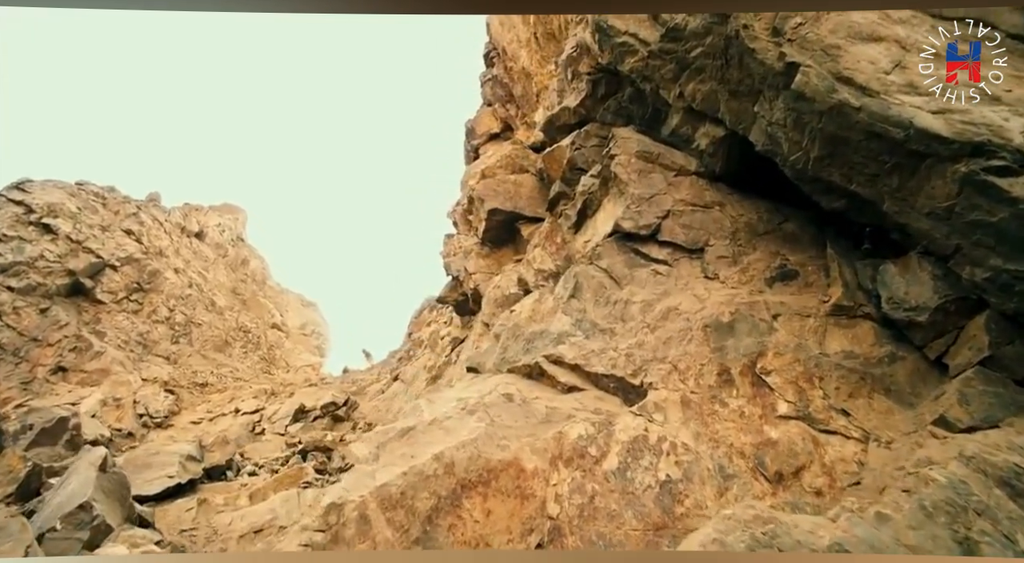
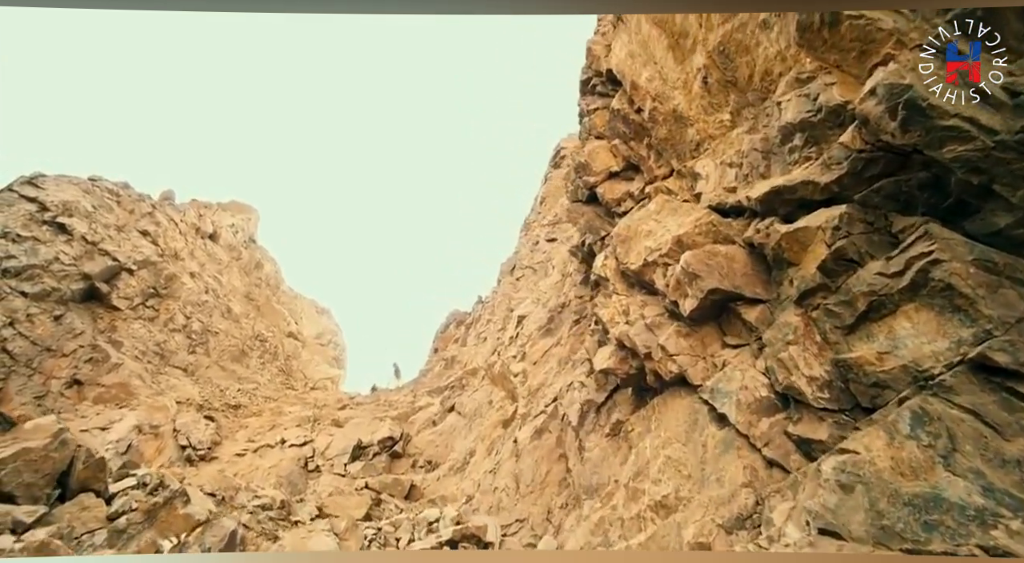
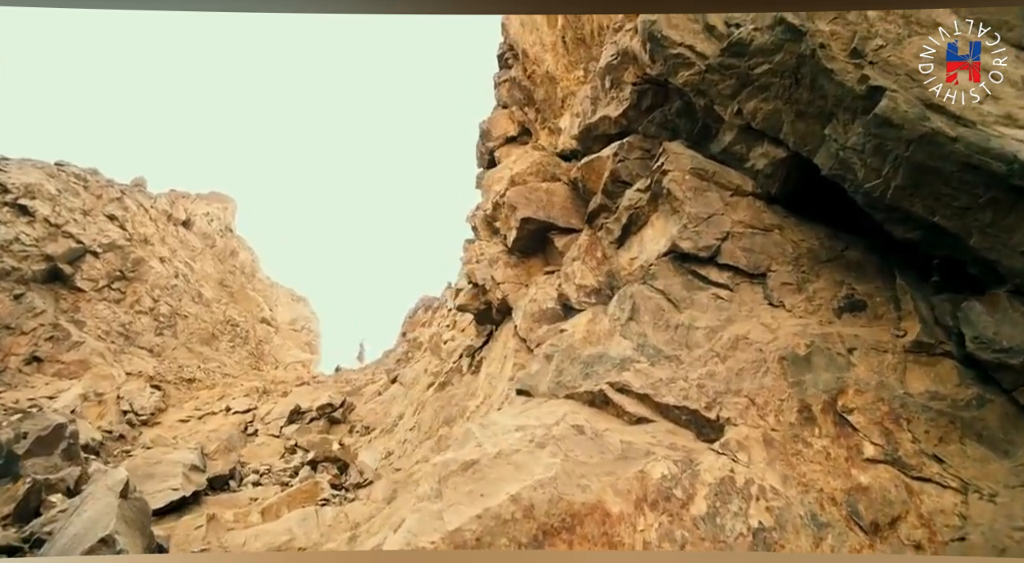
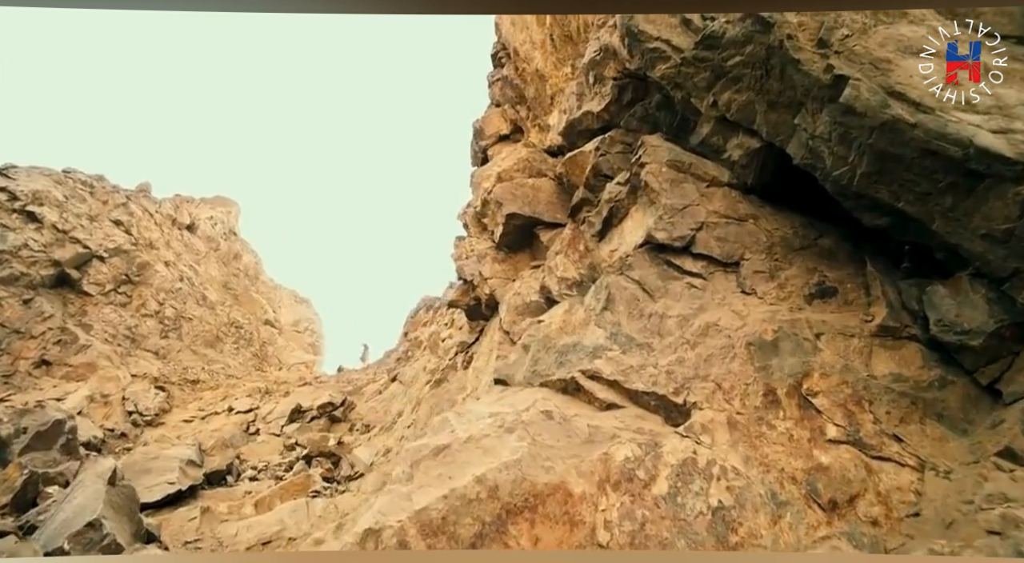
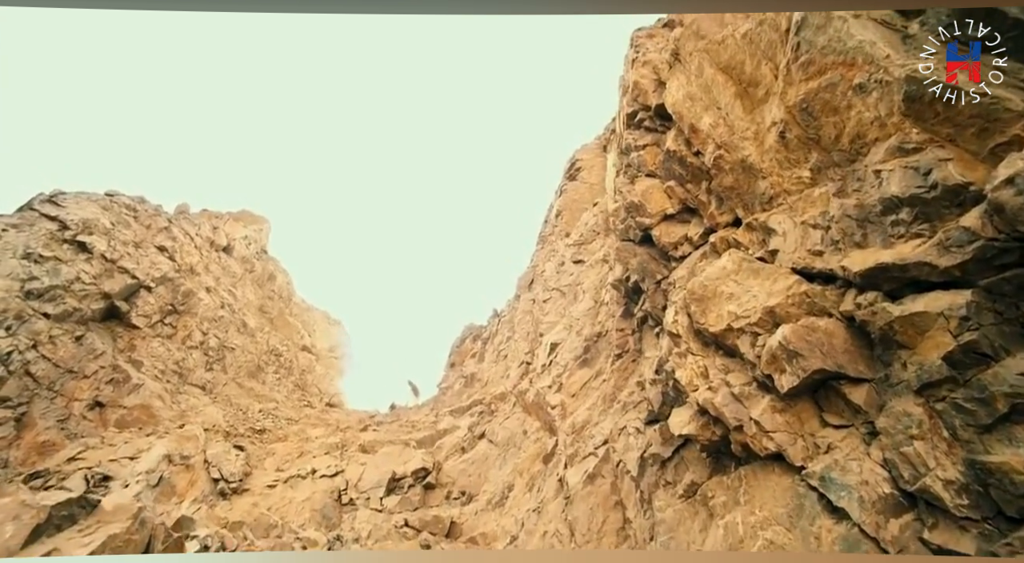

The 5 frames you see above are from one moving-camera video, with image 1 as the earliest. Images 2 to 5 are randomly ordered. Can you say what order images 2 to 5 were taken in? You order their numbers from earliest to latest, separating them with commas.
4, 3, 2, 5
